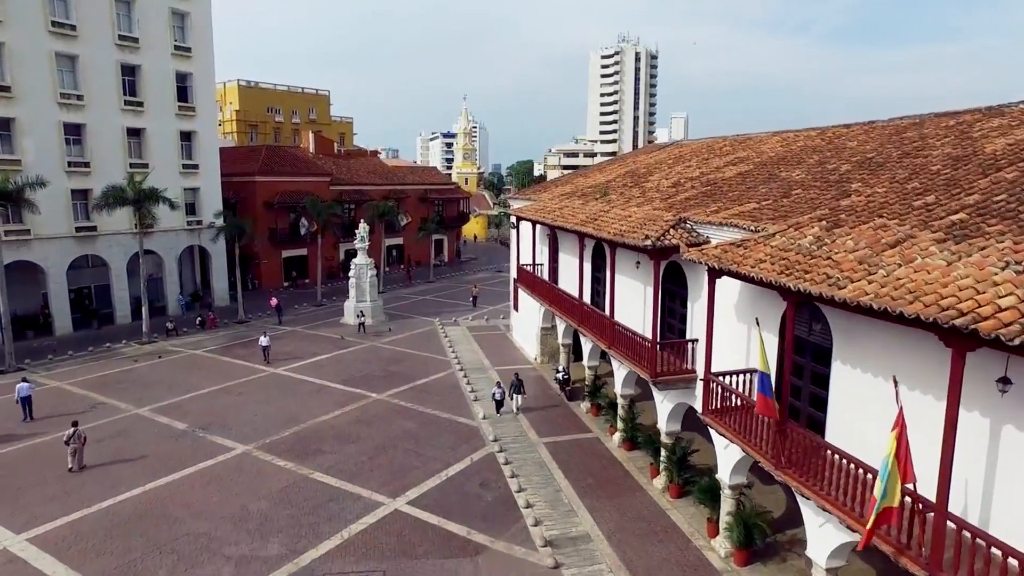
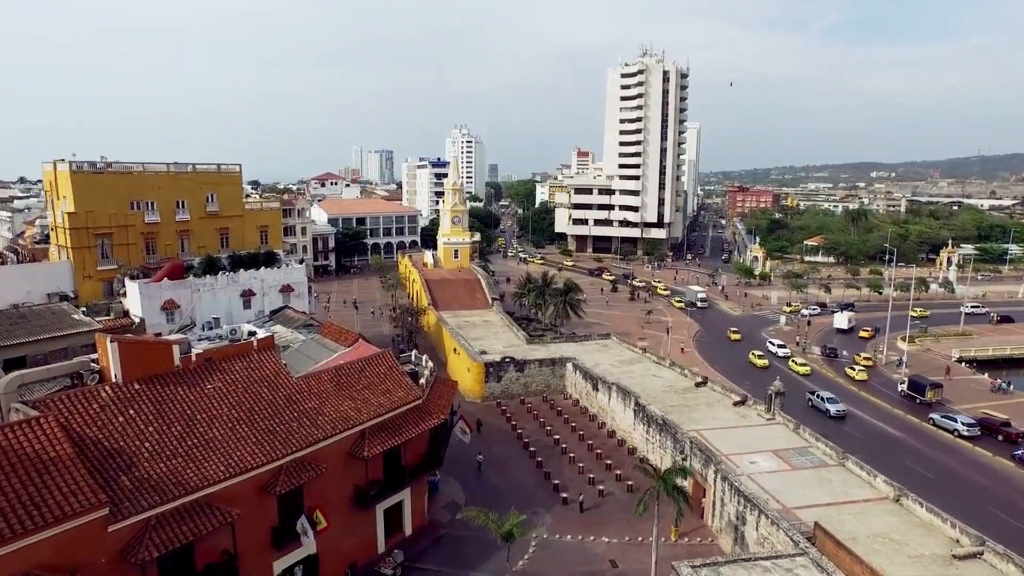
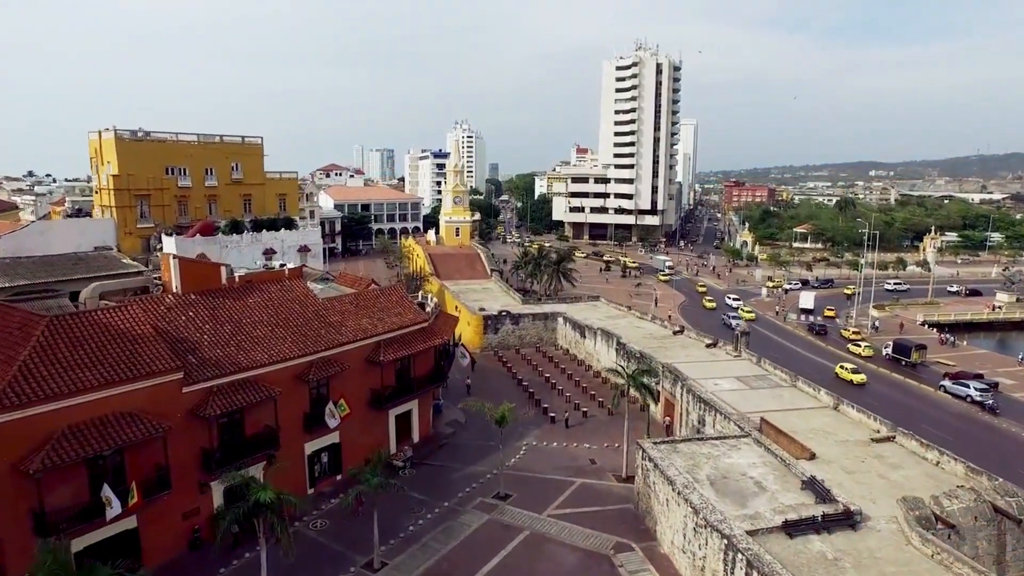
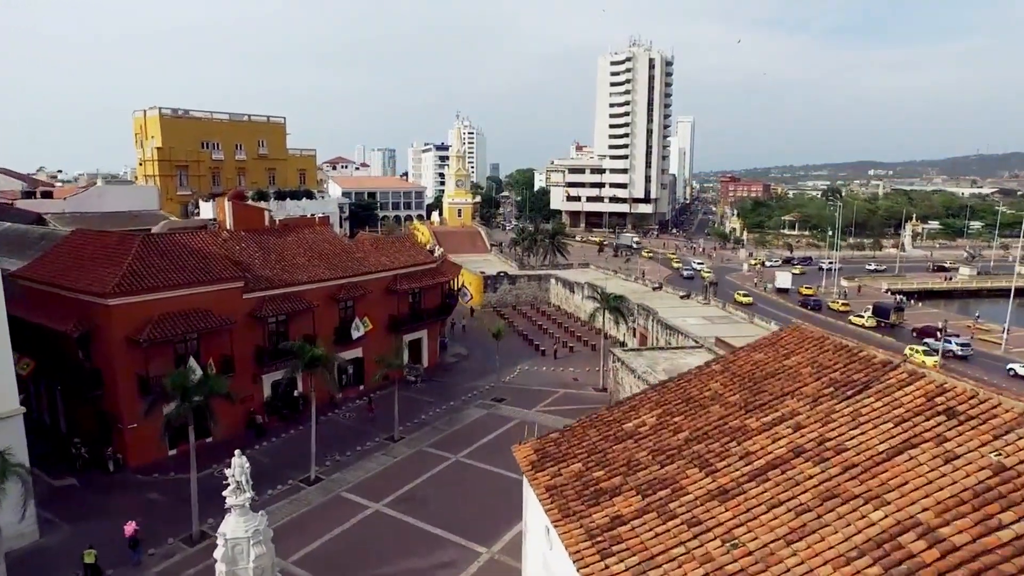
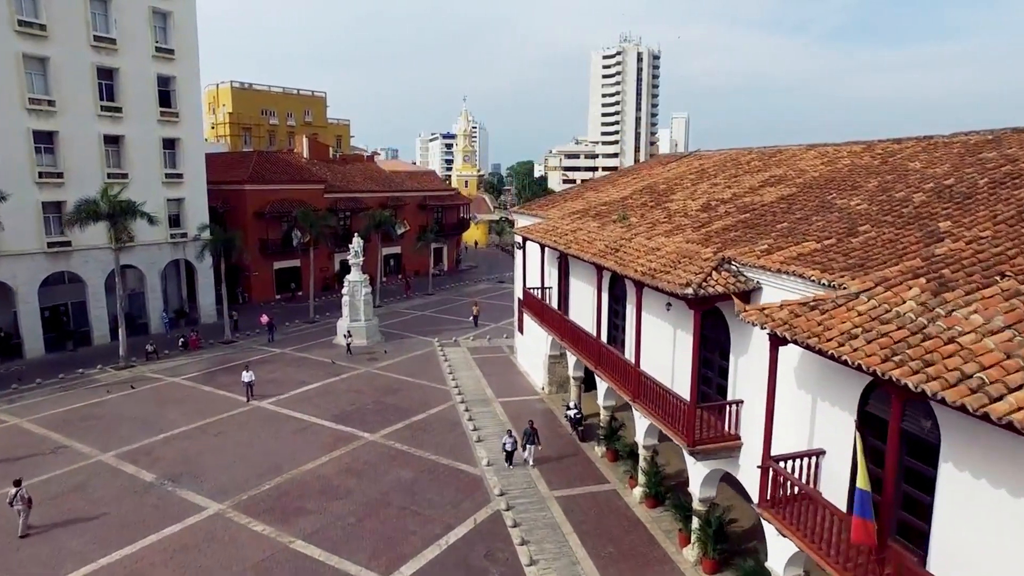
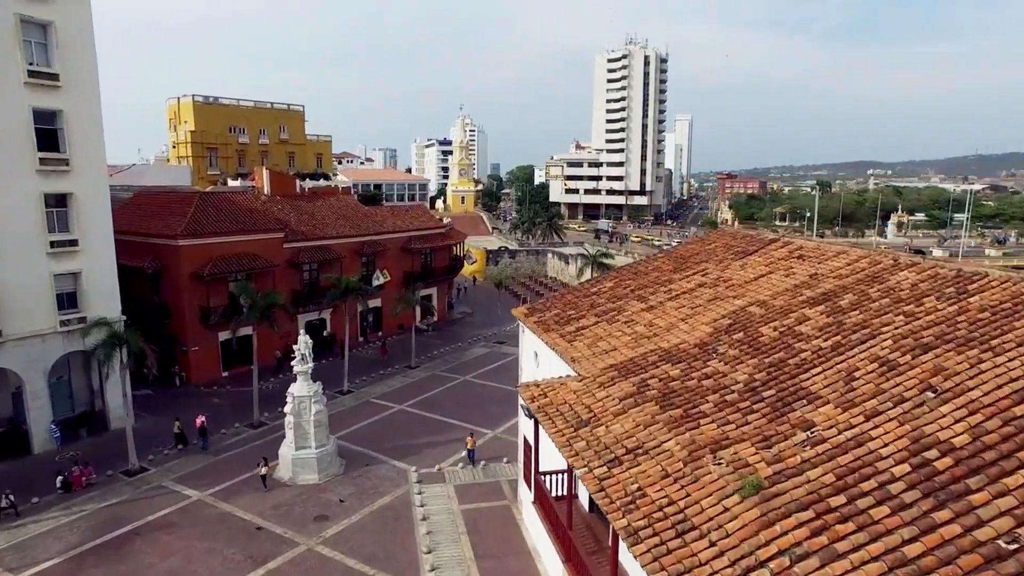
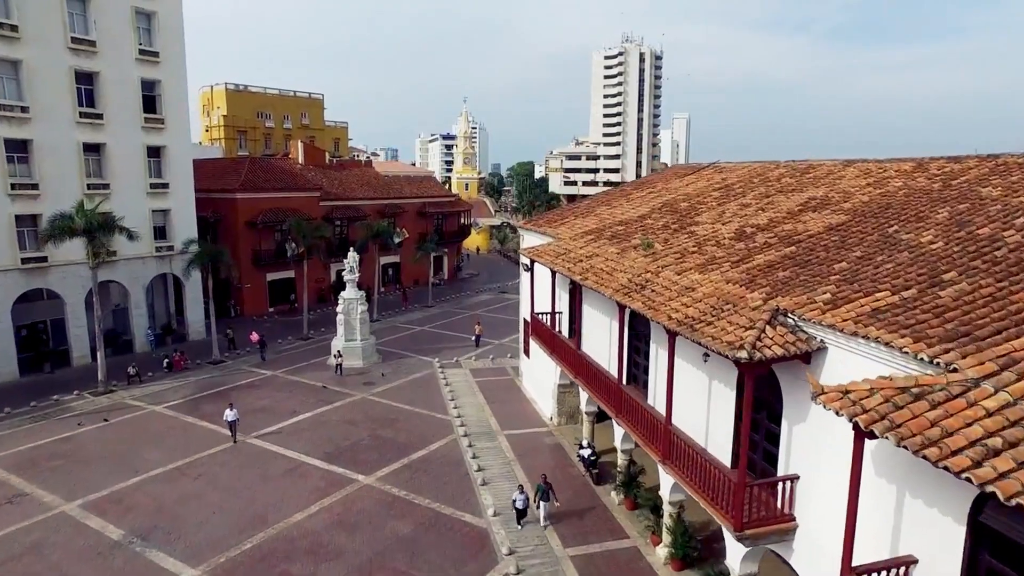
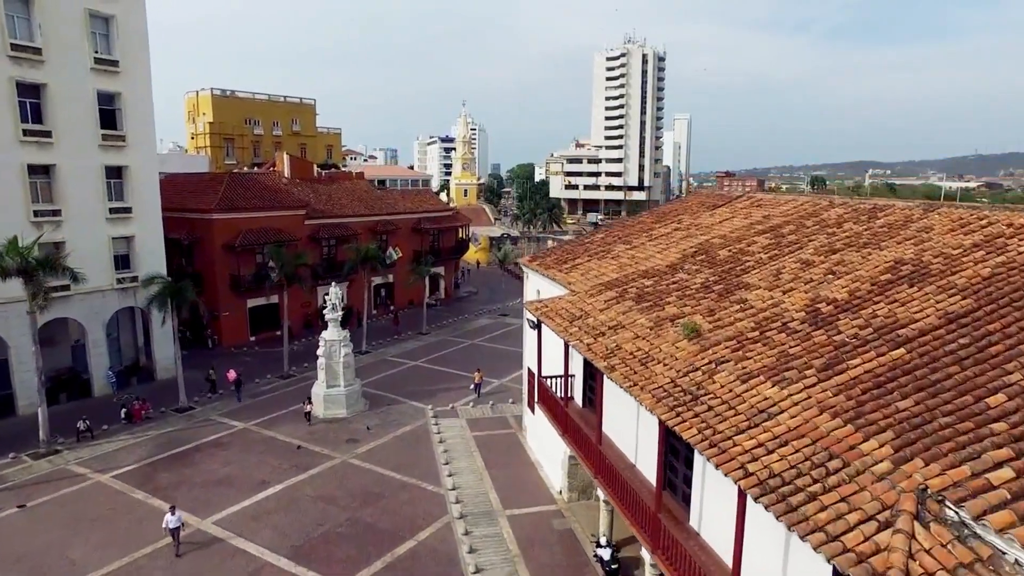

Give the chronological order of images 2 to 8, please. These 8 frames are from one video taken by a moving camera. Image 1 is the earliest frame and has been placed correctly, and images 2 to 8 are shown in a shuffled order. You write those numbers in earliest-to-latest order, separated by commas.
5, 7, 8, 6, 4, 3, 2
